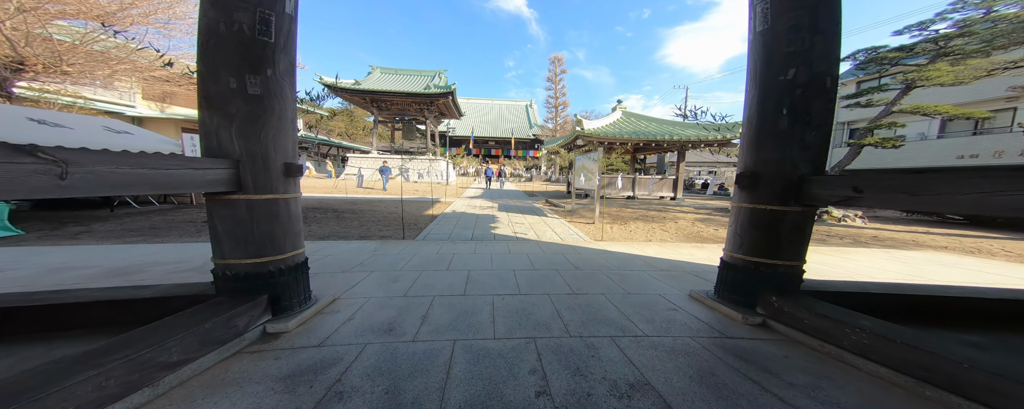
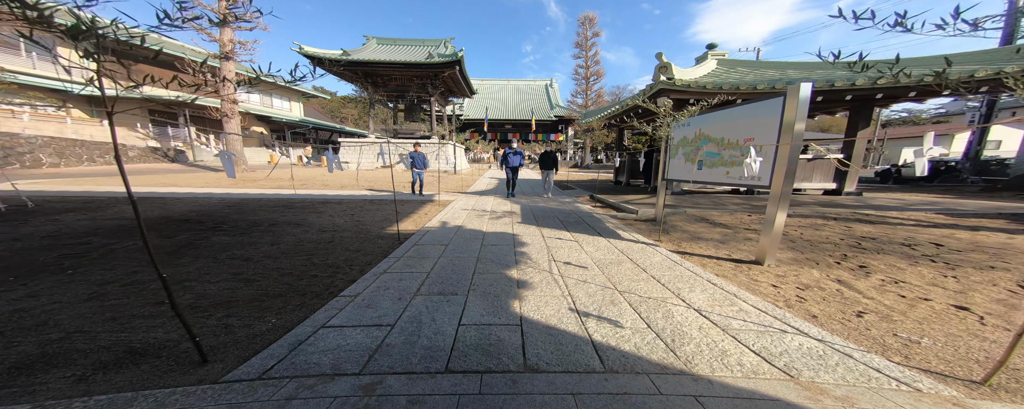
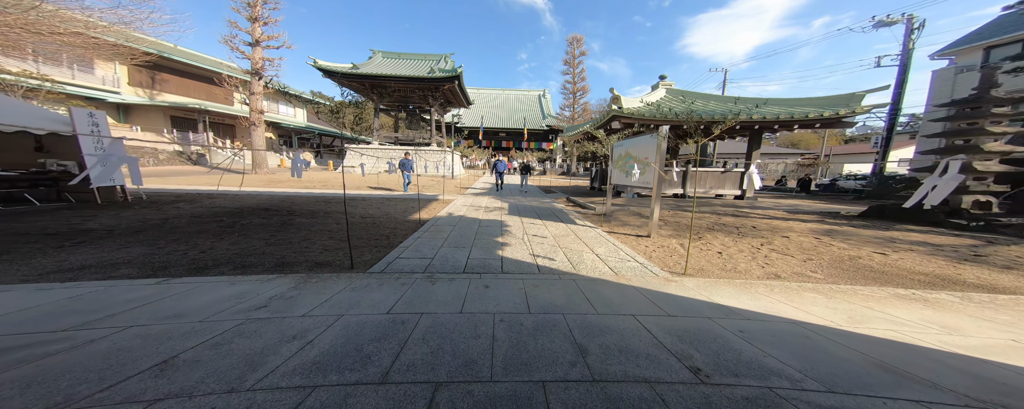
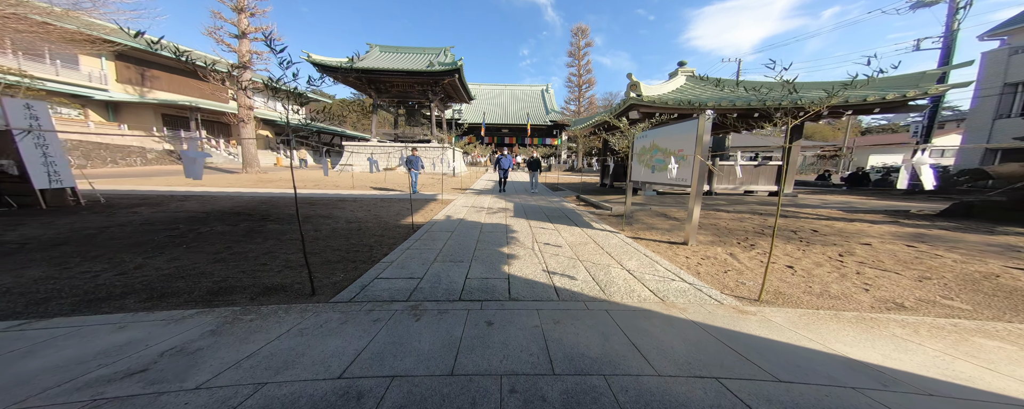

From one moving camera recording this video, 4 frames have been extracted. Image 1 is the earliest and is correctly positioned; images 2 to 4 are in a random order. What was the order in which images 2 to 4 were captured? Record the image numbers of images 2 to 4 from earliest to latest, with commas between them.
3, 4, 2
